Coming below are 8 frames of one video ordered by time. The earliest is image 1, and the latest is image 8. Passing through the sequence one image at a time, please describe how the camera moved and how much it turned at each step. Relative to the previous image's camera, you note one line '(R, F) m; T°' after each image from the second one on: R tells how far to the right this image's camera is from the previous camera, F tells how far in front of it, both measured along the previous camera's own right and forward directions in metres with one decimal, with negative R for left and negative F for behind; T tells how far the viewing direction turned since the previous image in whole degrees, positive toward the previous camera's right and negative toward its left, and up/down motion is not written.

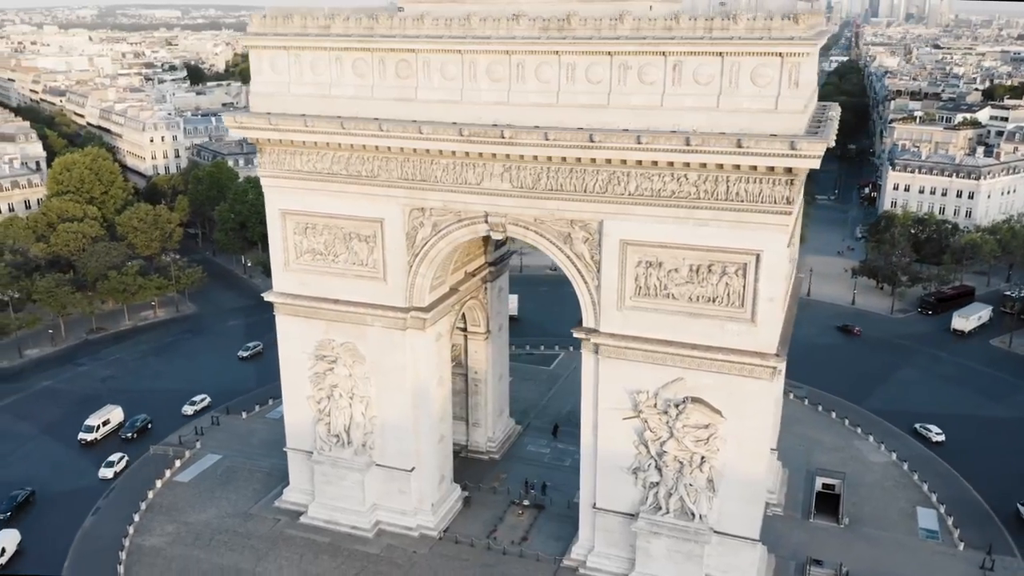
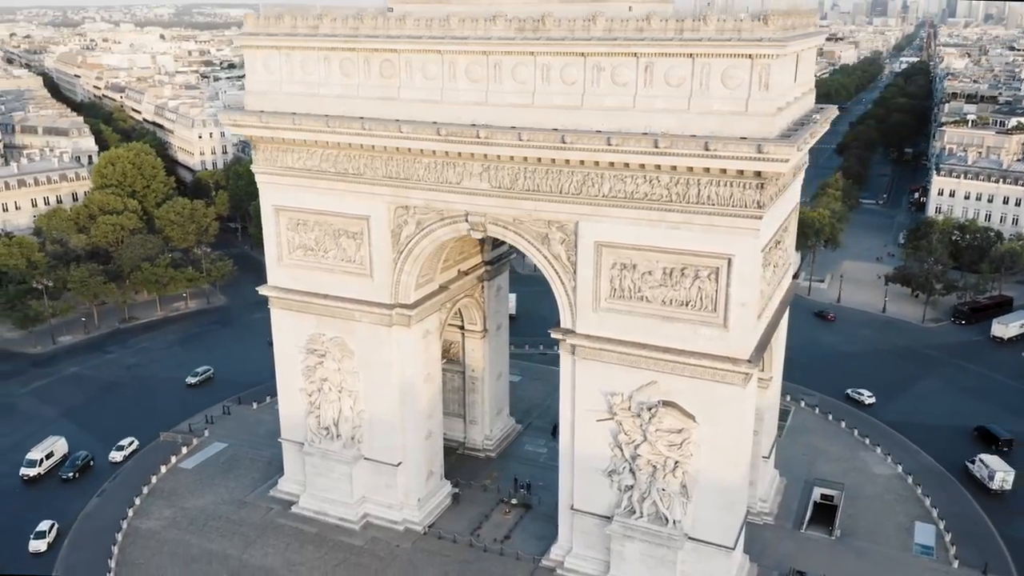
(+1.8, 0.0) m; -4°
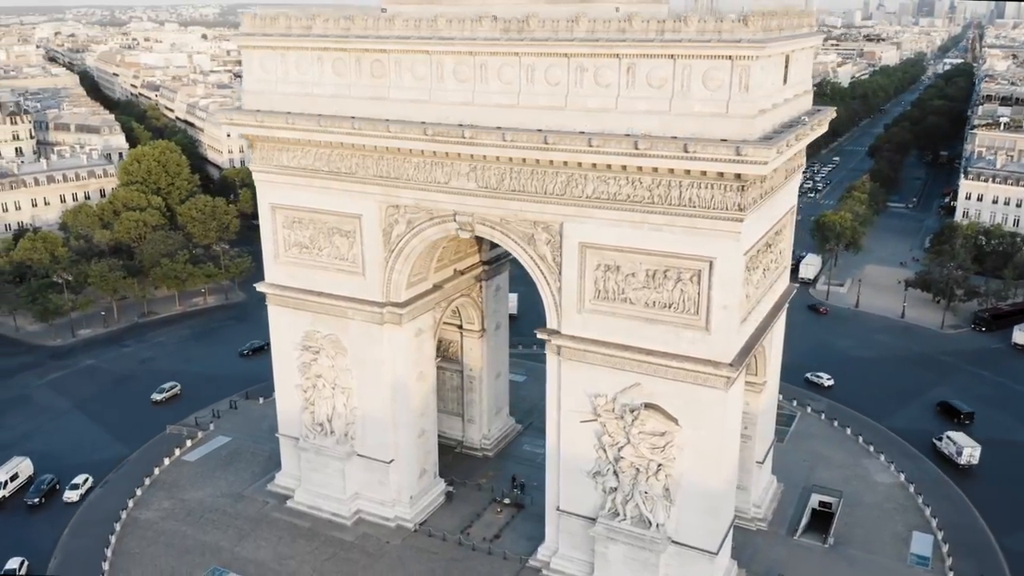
(+1.1, 0.0) m; -2°
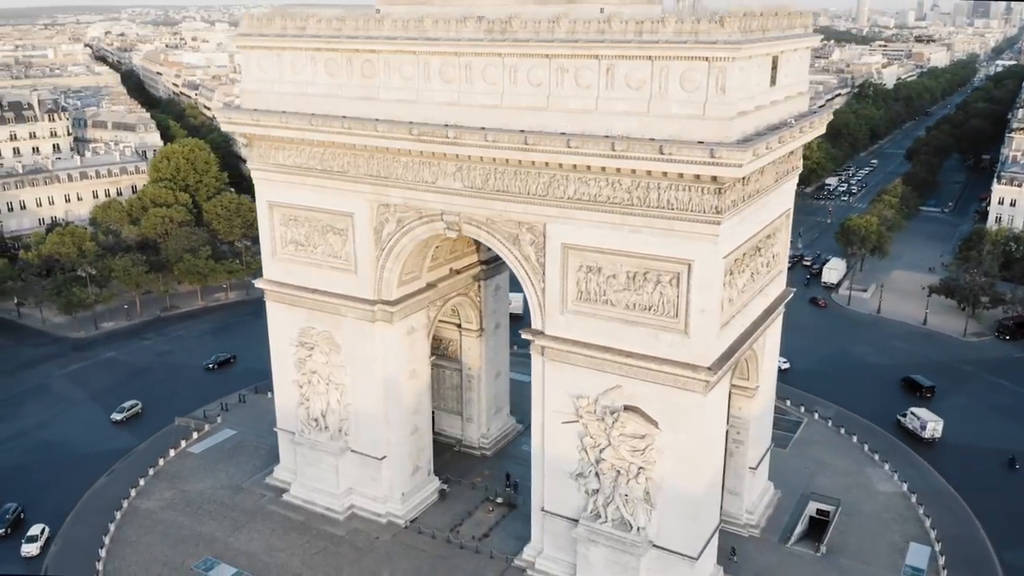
(+1.3, 0.0) m; -3°
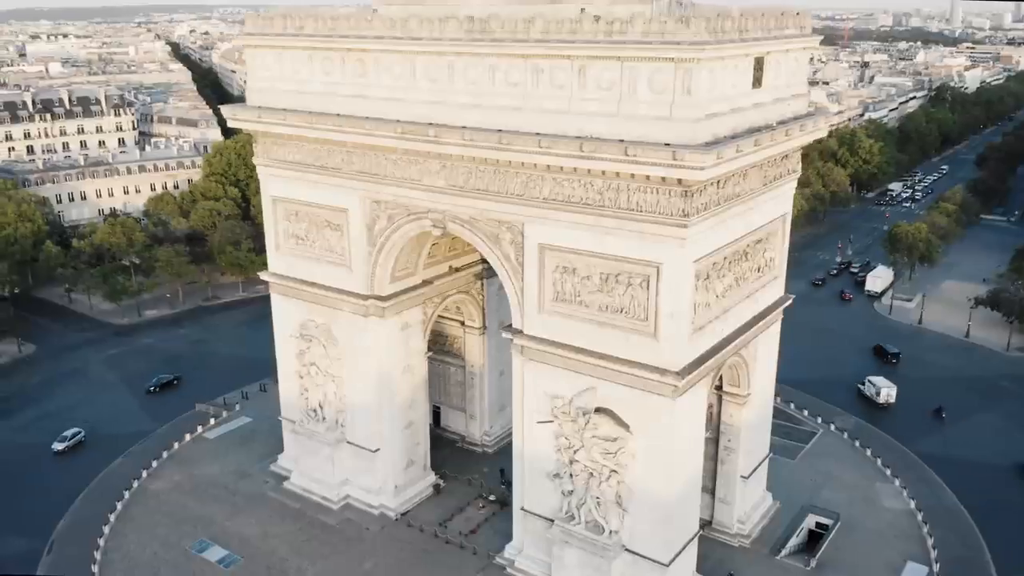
(+2.1, 0.0) m; -5°
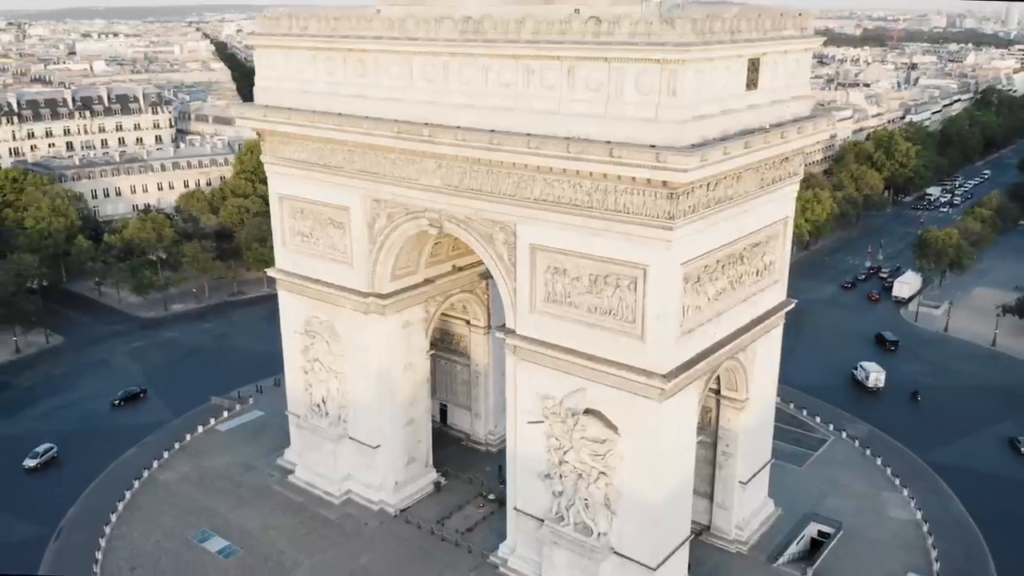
(+1.1, 0.0) m; -3°
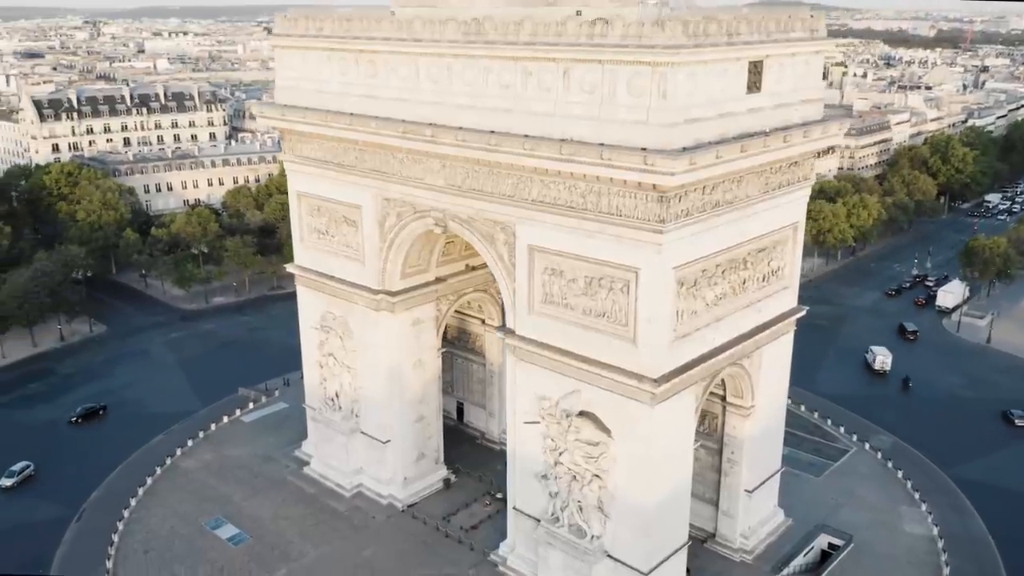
(+1.3, -0.1) m; -4°
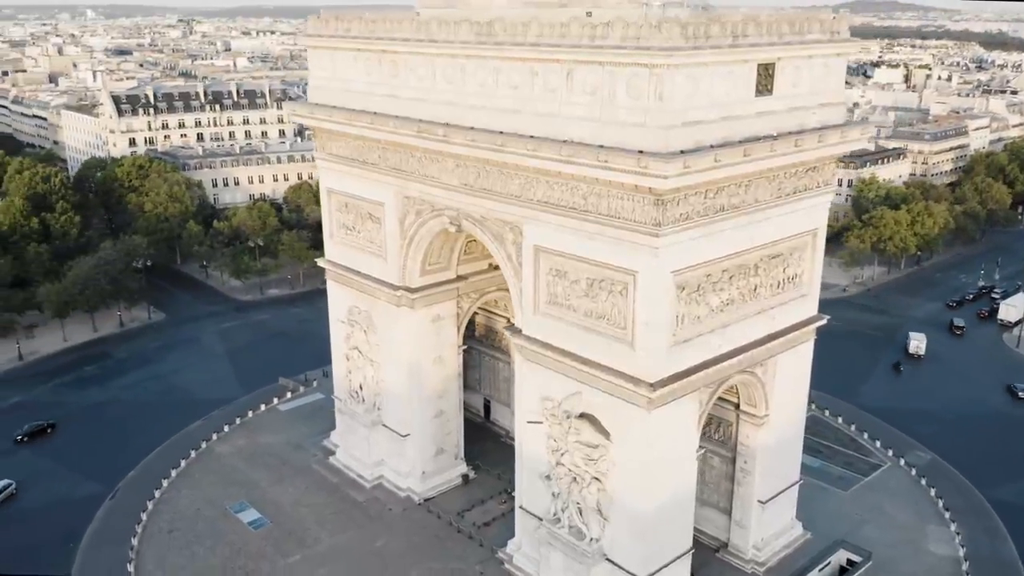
(+1.6, -0.1) m; -5°
